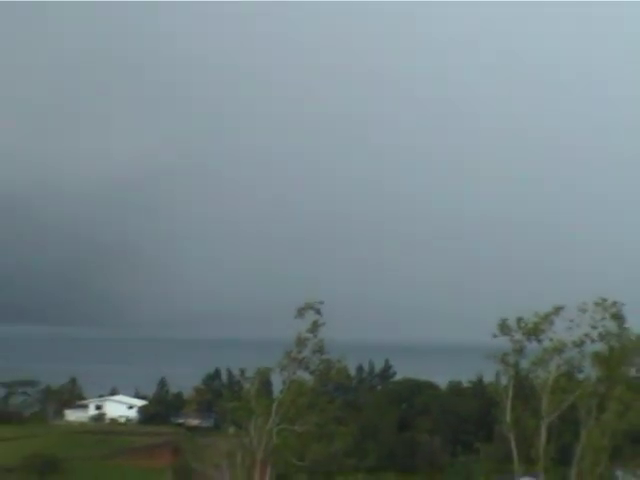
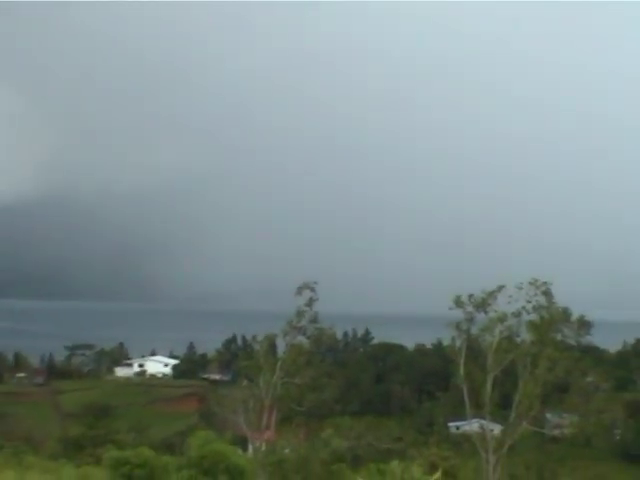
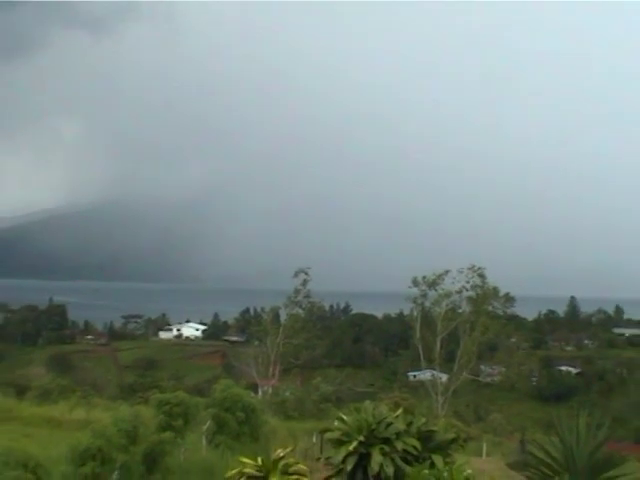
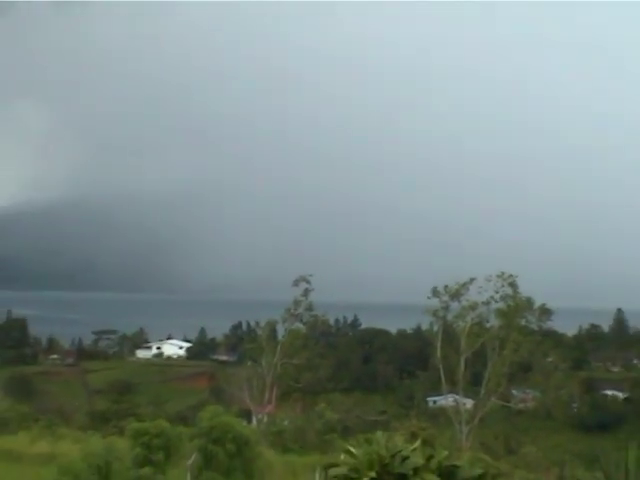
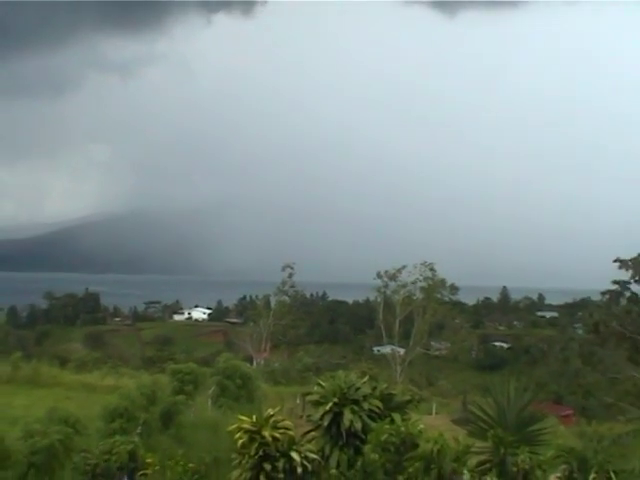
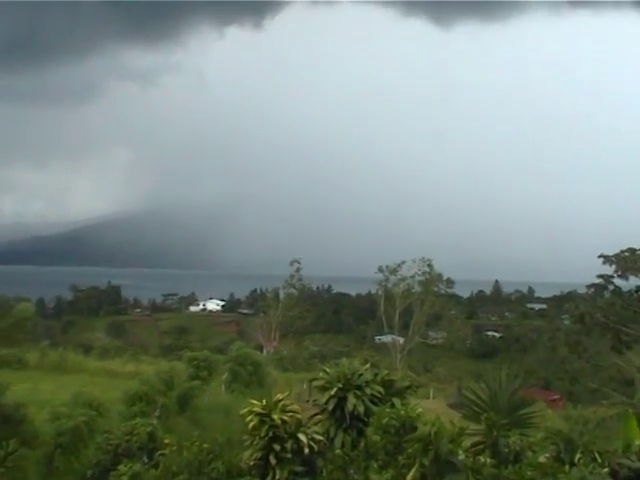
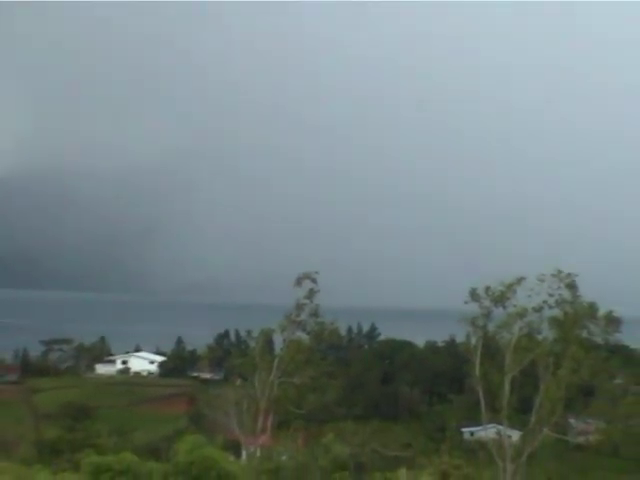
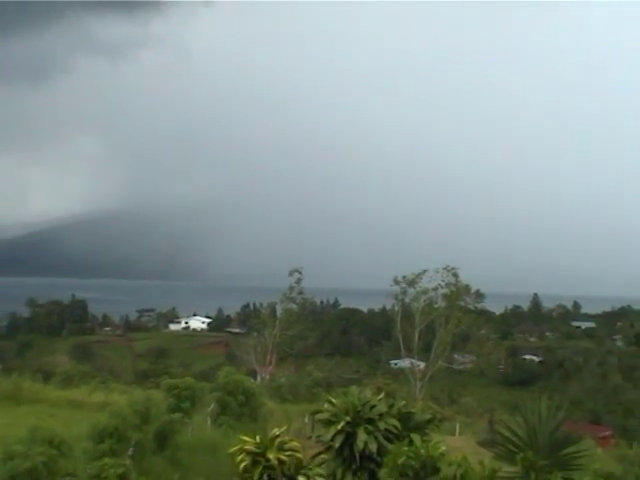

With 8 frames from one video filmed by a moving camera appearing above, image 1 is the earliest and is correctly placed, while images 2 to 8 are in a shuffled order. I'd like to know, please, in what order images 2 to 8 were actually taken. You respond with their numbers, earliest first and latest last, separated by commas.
7, 2, 4, 3, 8, 5, 6
